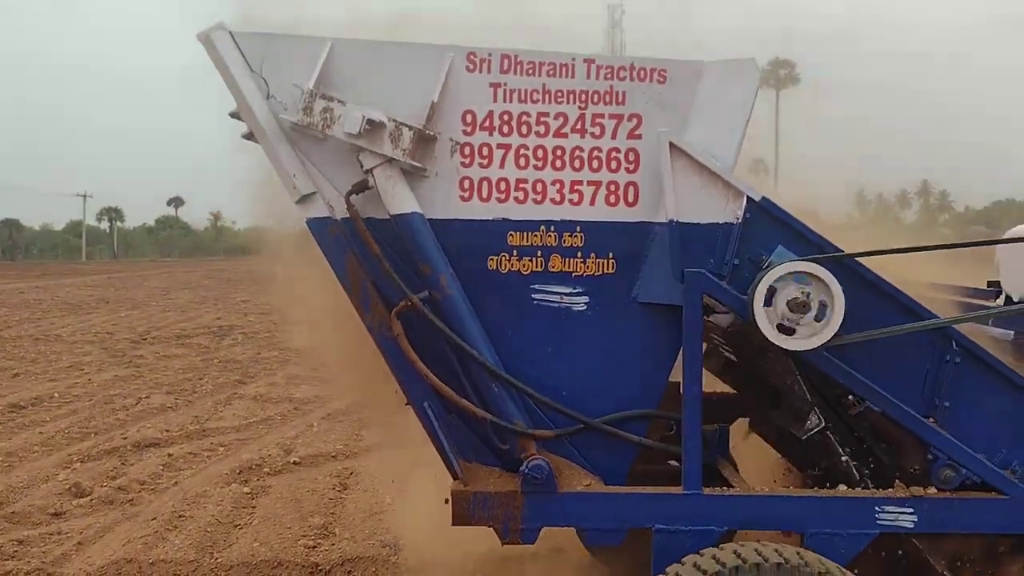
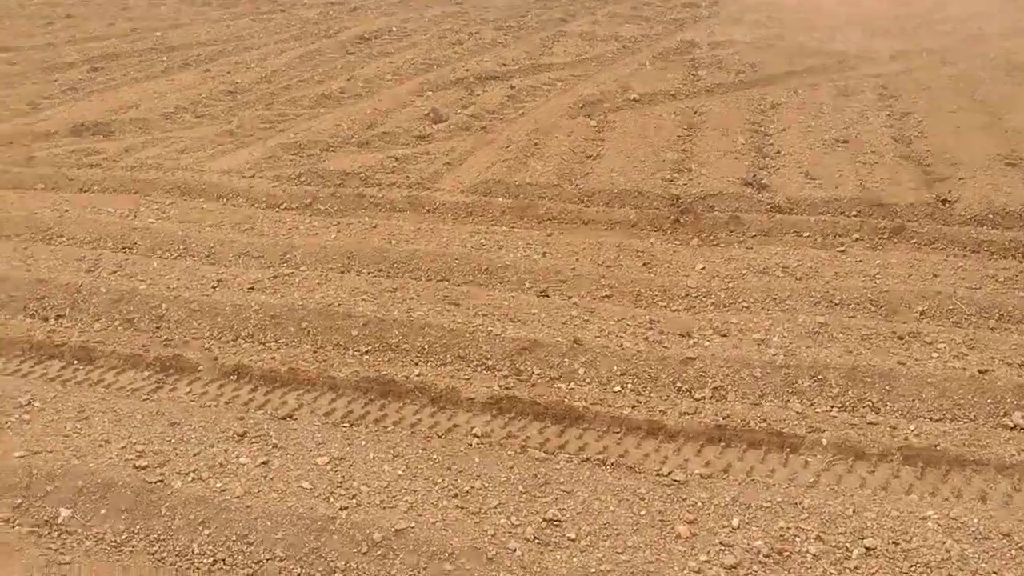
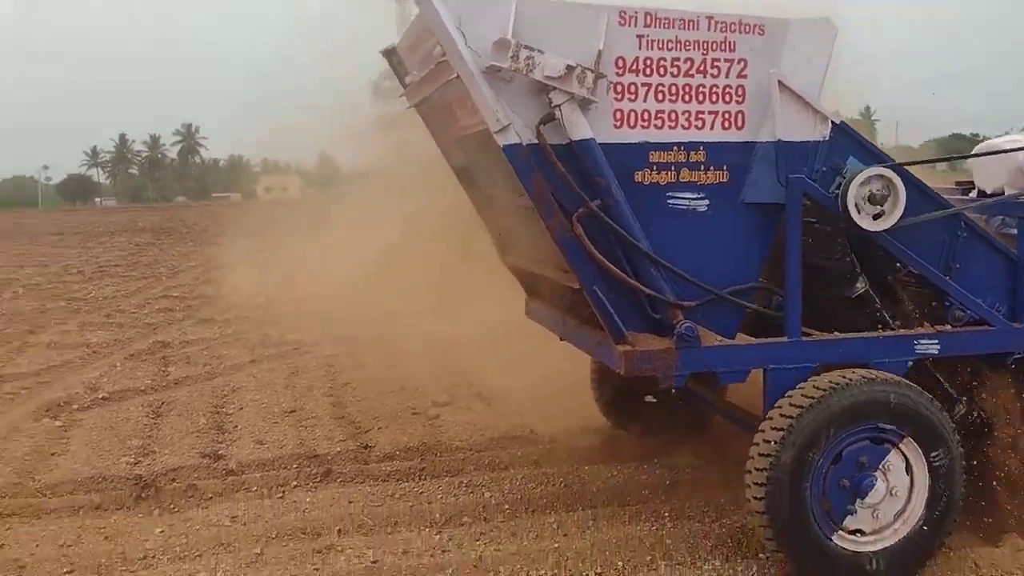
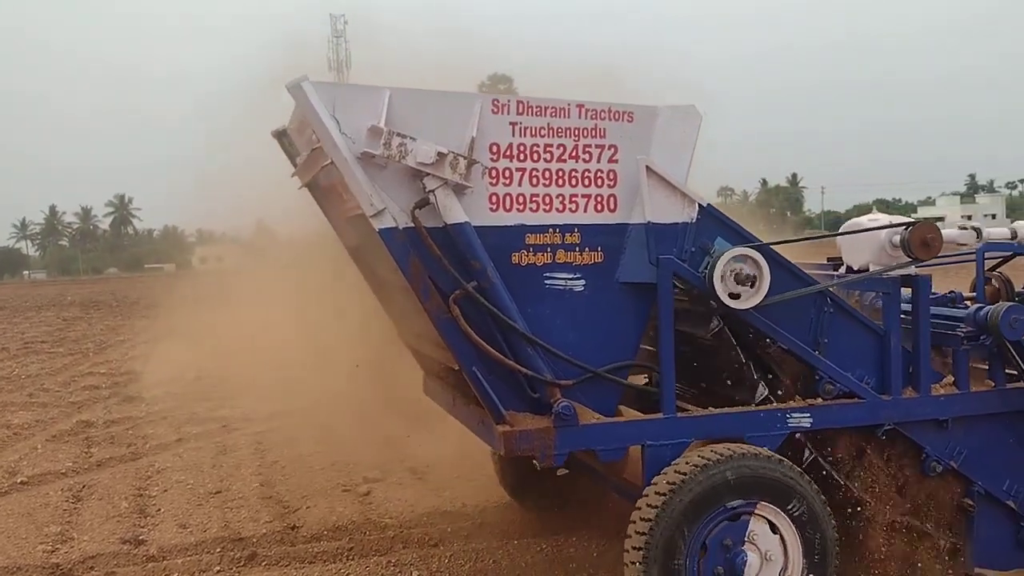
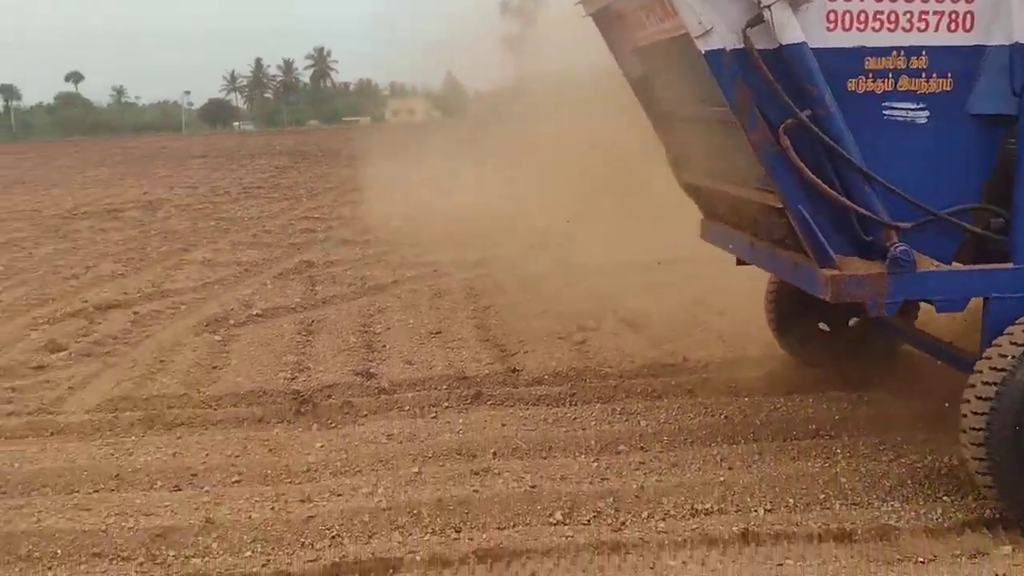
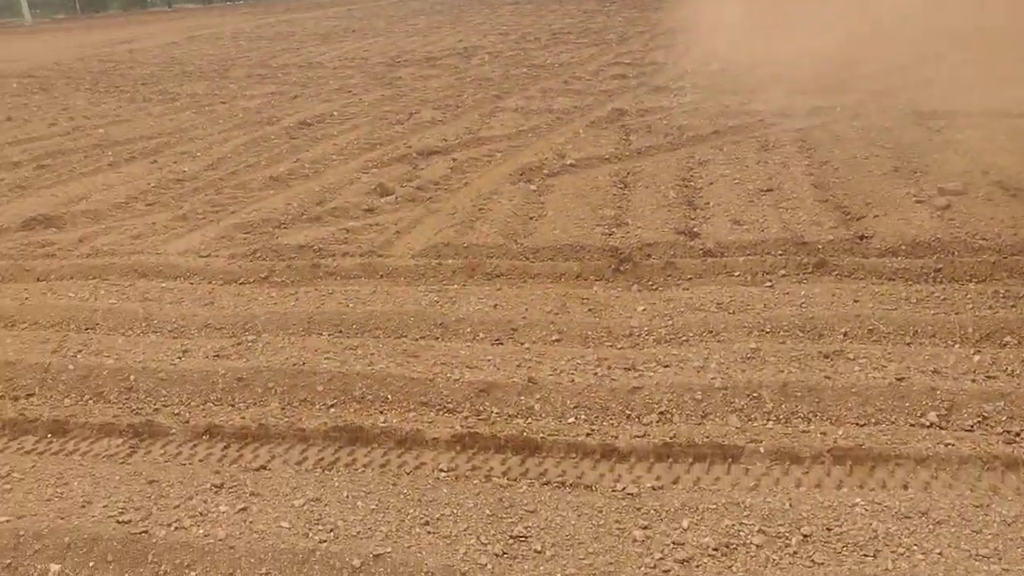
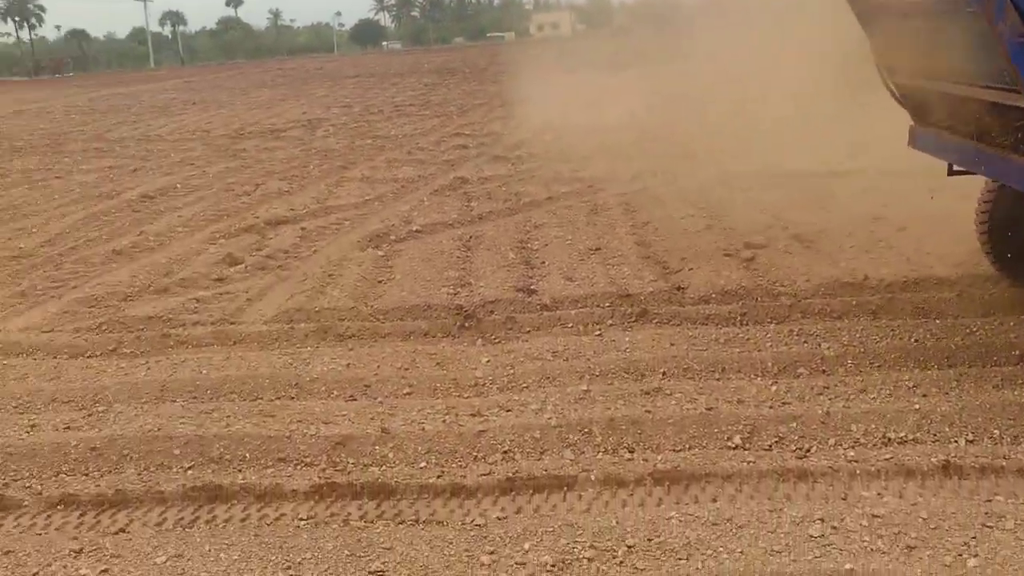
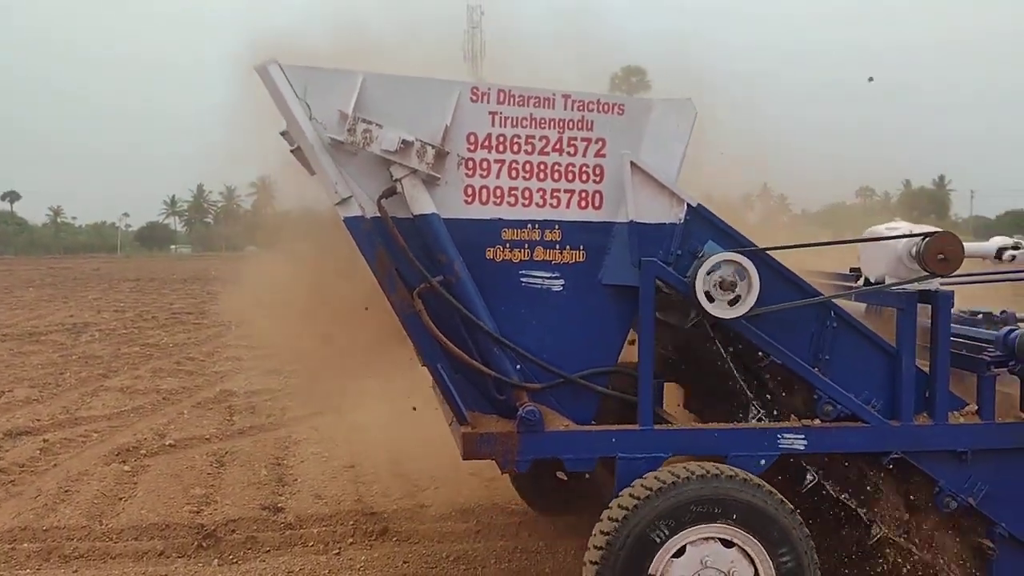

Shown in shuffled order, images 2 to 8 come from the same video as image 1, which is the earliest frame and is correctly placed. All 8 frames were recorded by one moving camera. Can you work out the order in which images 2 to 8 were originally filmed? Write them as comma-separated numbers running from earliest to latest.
8, 4, 3, 5, 7, 6, 2
